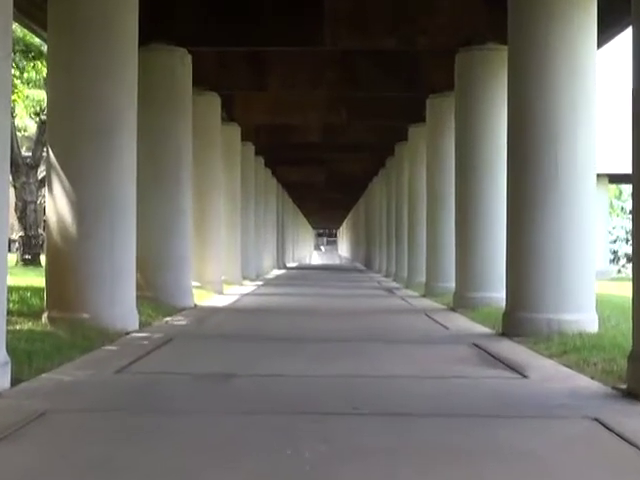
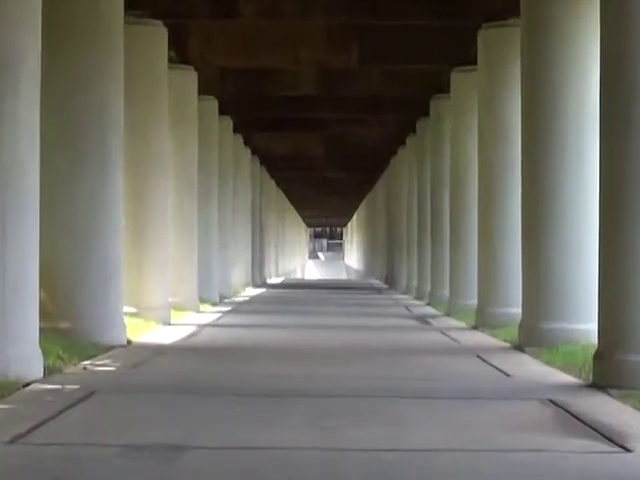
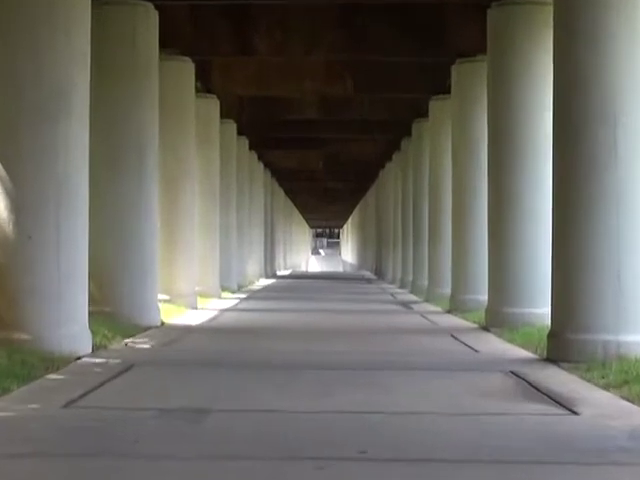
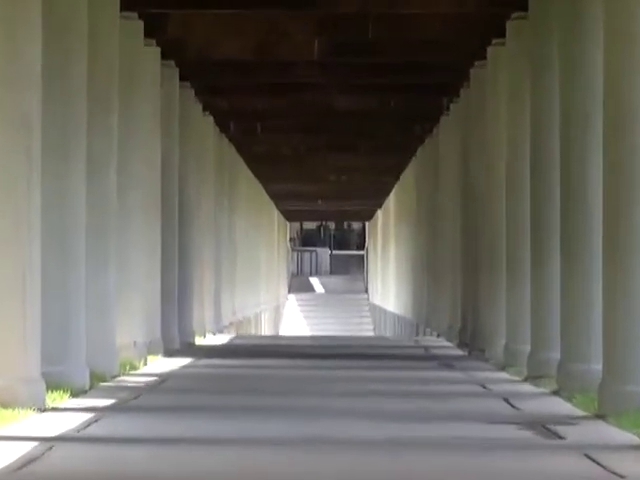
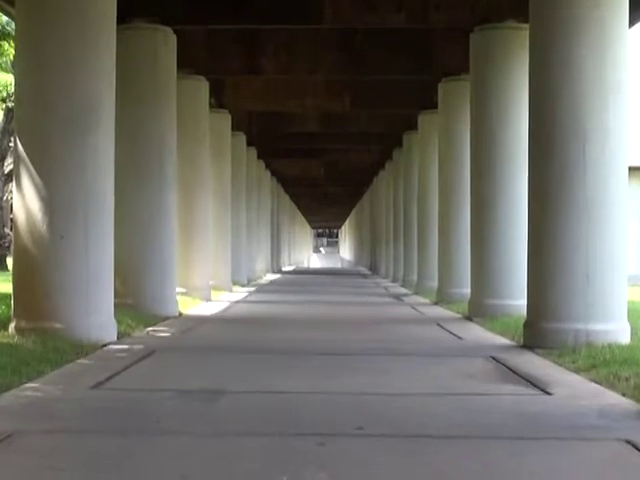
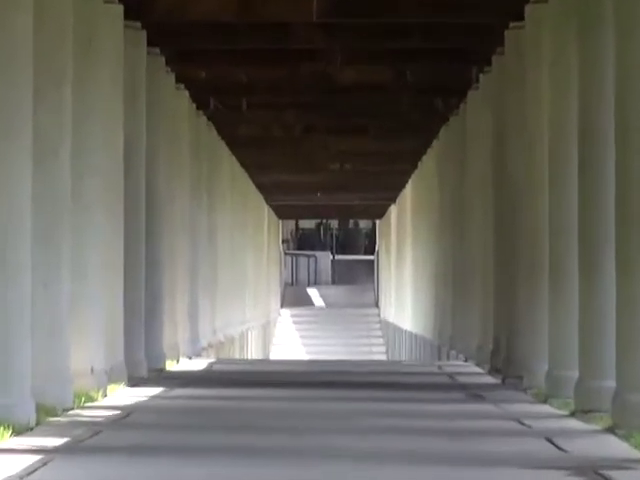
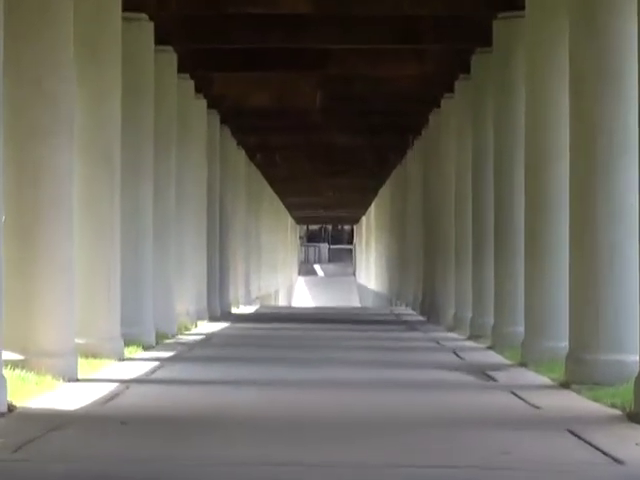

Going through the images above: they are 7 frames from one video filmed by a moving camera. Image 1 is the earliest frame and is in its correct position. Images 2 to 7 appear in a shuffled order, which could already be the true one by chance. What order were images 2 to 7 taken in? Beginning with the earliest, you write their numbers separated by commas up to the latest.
5, 3, 2, 7, 4, 6
